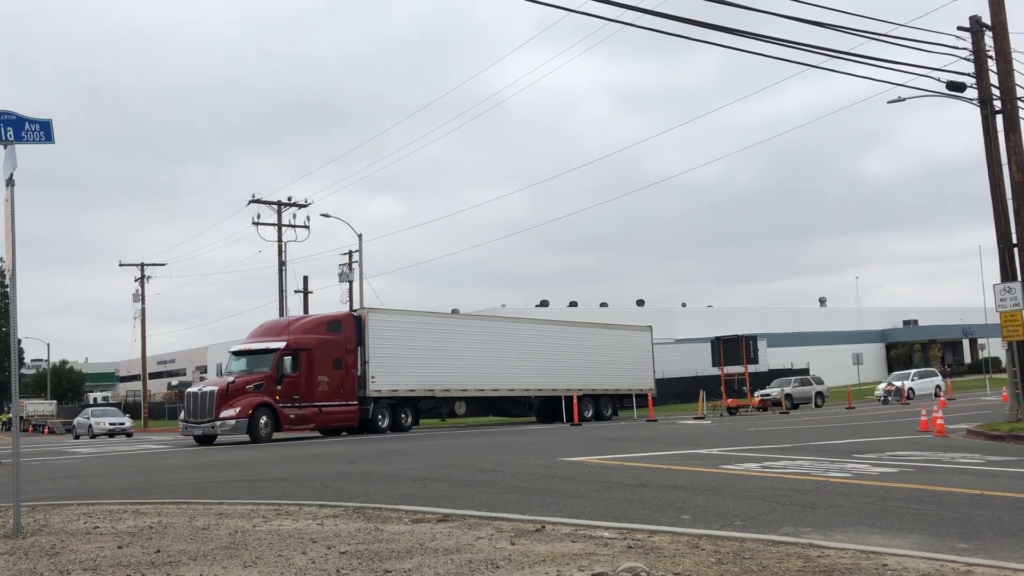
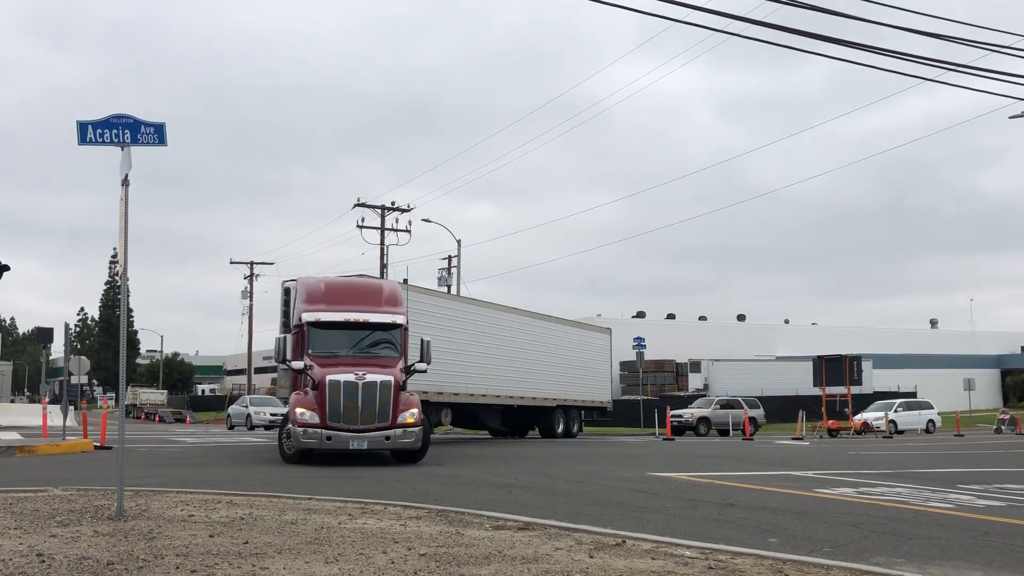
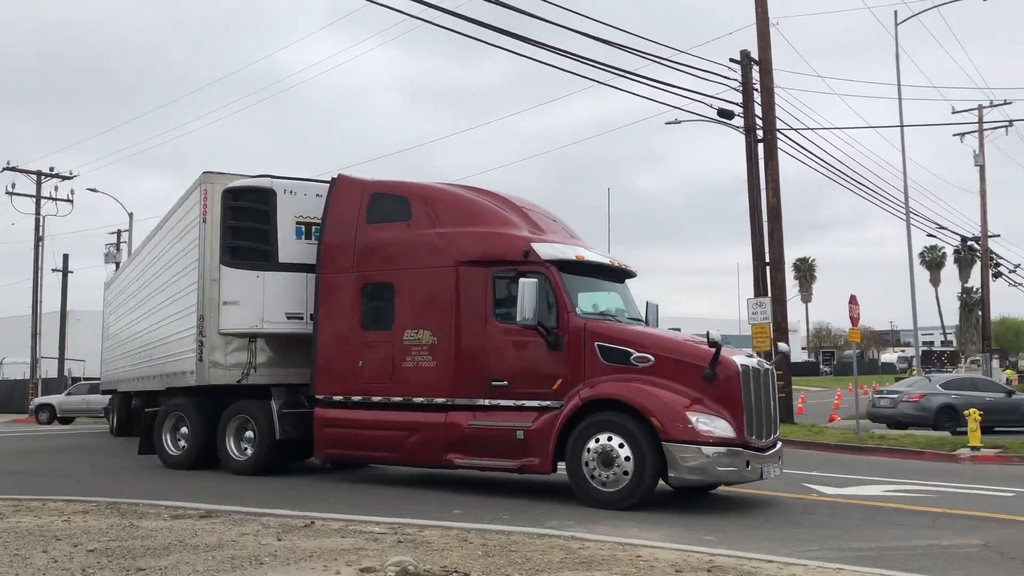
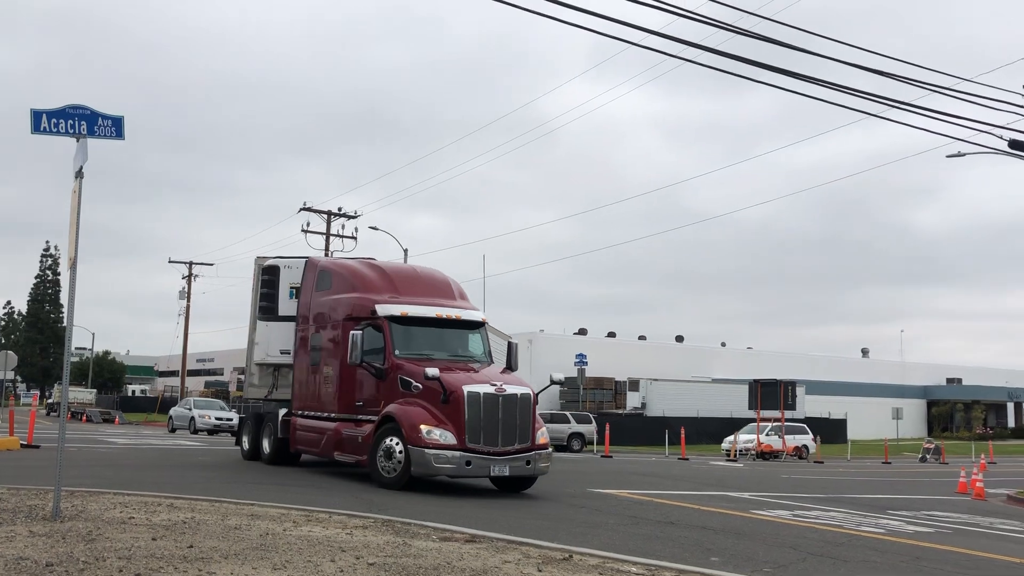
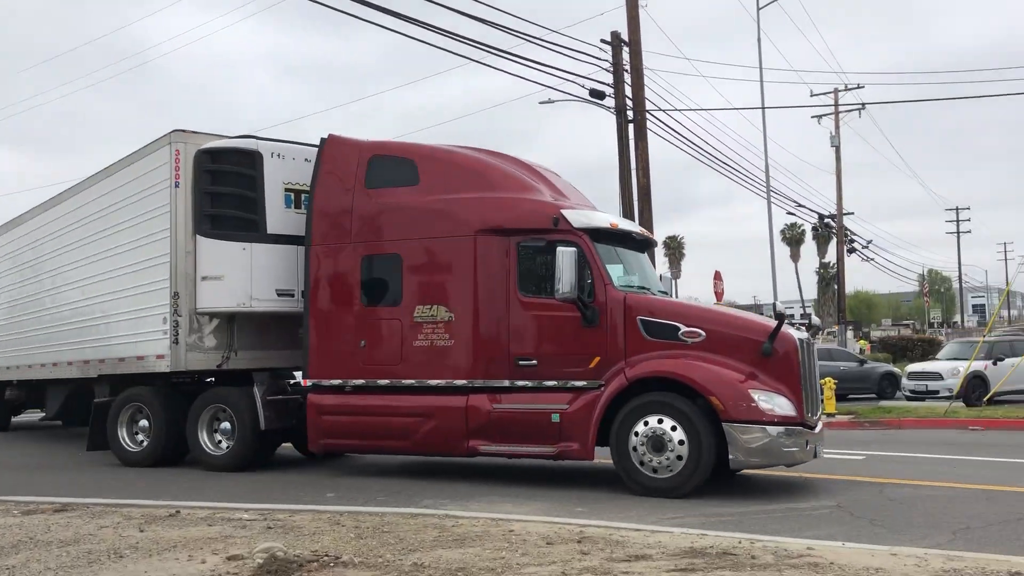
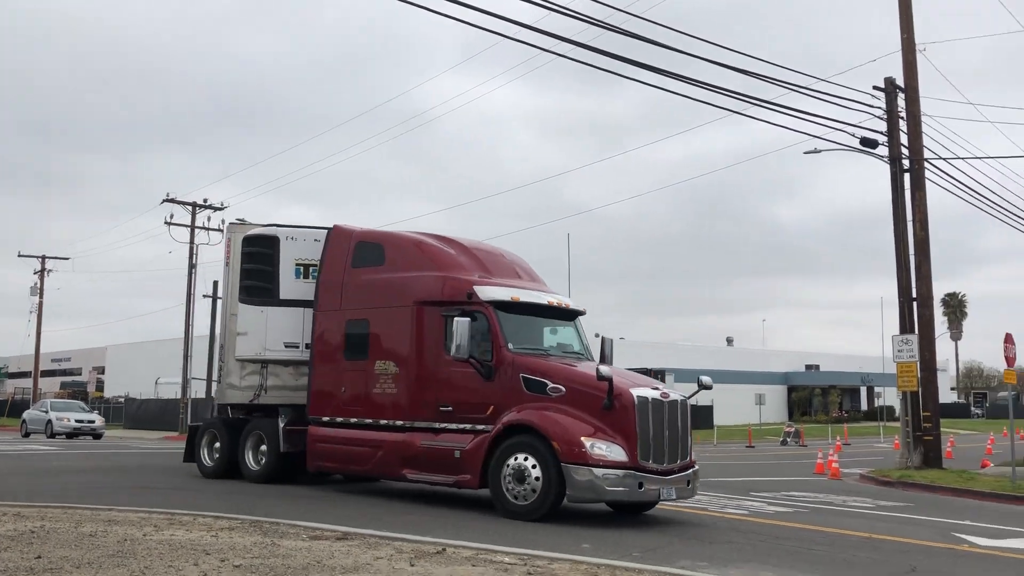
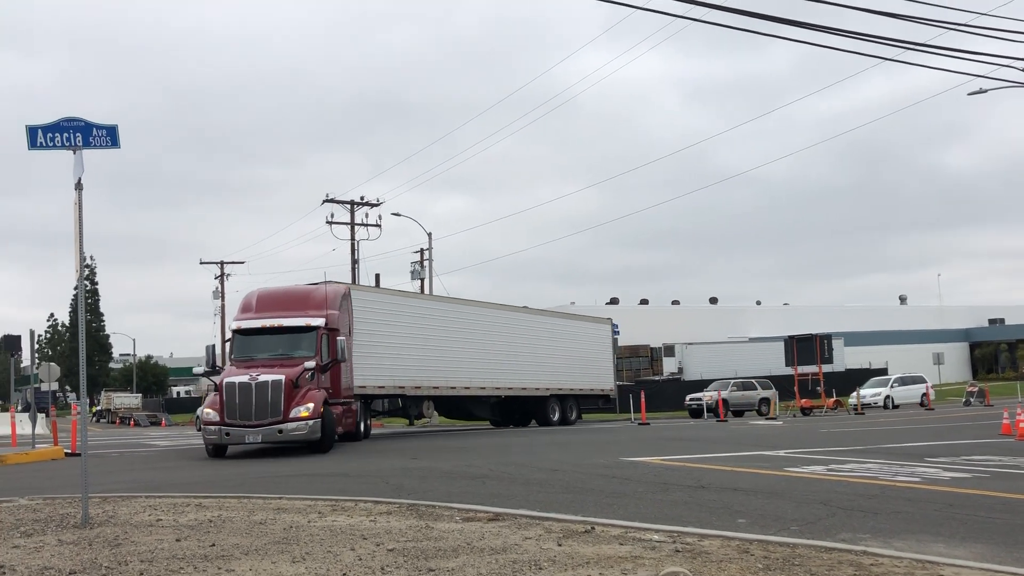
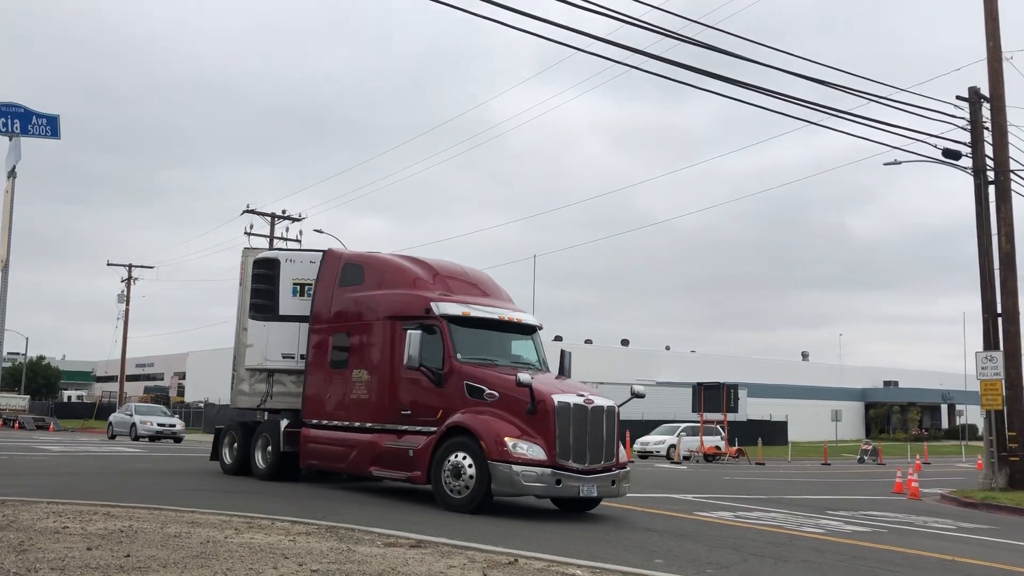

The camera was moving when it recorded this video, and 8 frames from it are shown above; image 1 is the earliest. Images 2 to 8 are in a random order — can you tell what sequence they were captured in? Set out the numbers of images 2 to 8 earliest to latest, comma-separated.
7, 2, 4, 8, 6, 3, 5
